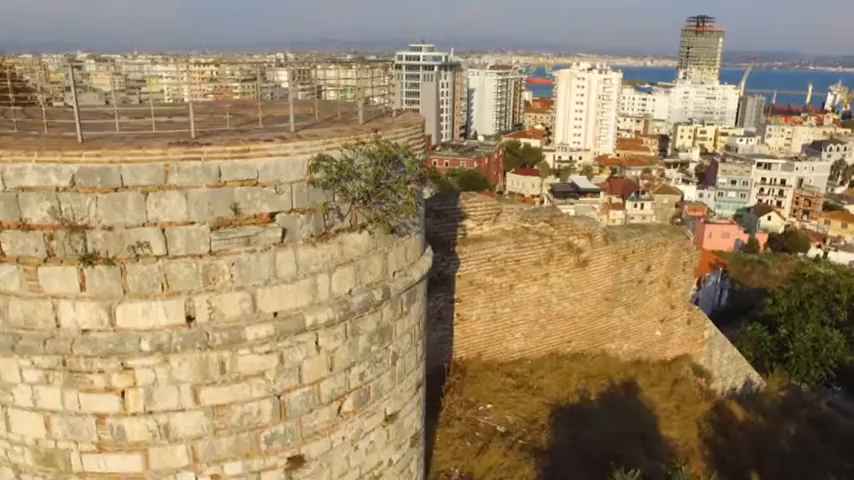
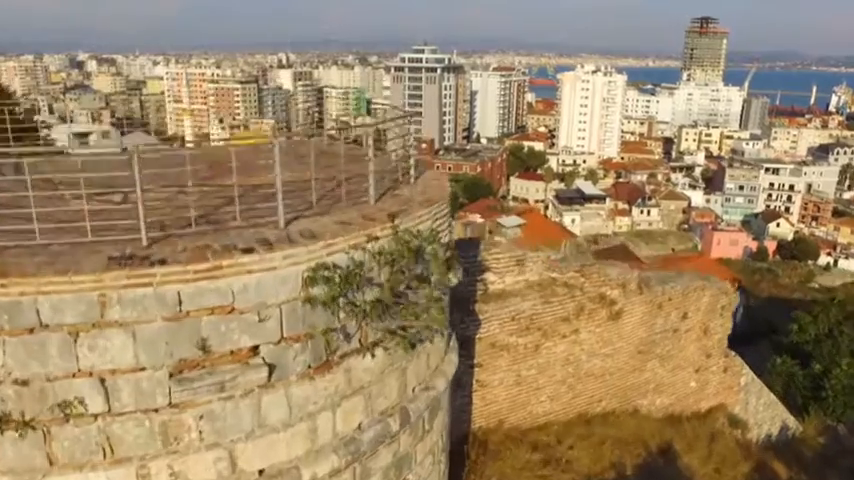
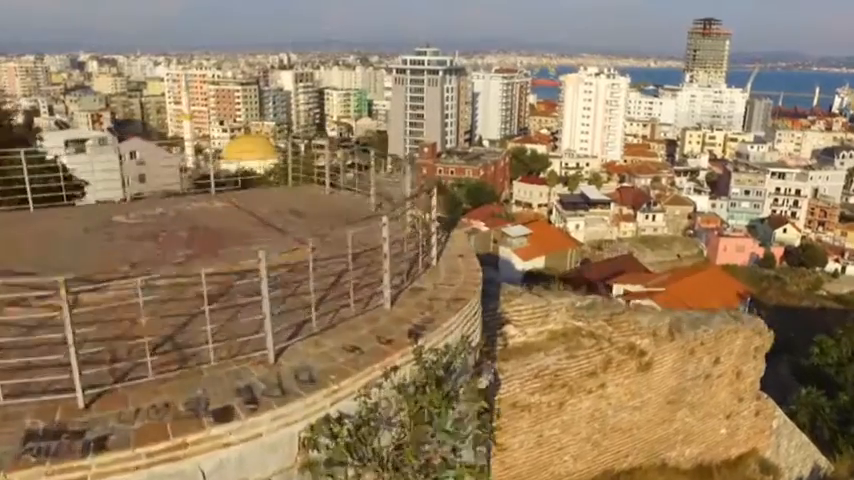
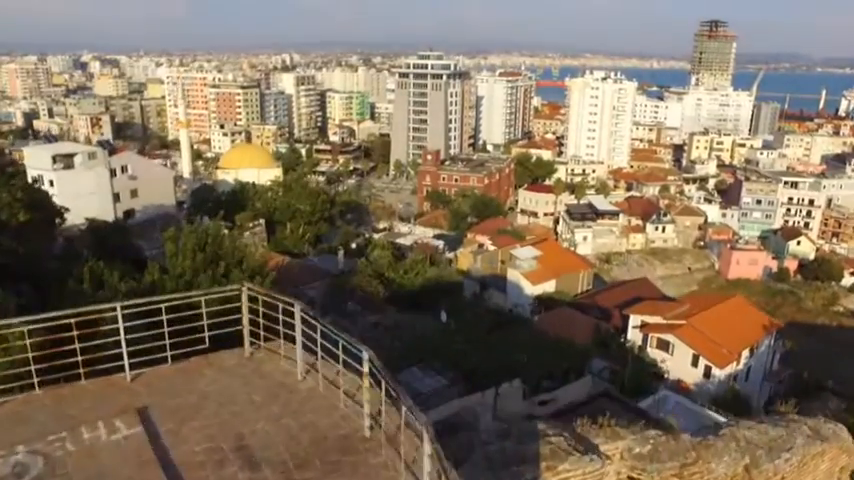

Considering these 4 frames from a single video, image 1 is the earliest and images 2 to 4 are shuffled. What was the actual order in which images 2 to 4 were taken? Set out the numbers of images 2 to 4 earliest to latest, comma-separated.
2, 3, 4
